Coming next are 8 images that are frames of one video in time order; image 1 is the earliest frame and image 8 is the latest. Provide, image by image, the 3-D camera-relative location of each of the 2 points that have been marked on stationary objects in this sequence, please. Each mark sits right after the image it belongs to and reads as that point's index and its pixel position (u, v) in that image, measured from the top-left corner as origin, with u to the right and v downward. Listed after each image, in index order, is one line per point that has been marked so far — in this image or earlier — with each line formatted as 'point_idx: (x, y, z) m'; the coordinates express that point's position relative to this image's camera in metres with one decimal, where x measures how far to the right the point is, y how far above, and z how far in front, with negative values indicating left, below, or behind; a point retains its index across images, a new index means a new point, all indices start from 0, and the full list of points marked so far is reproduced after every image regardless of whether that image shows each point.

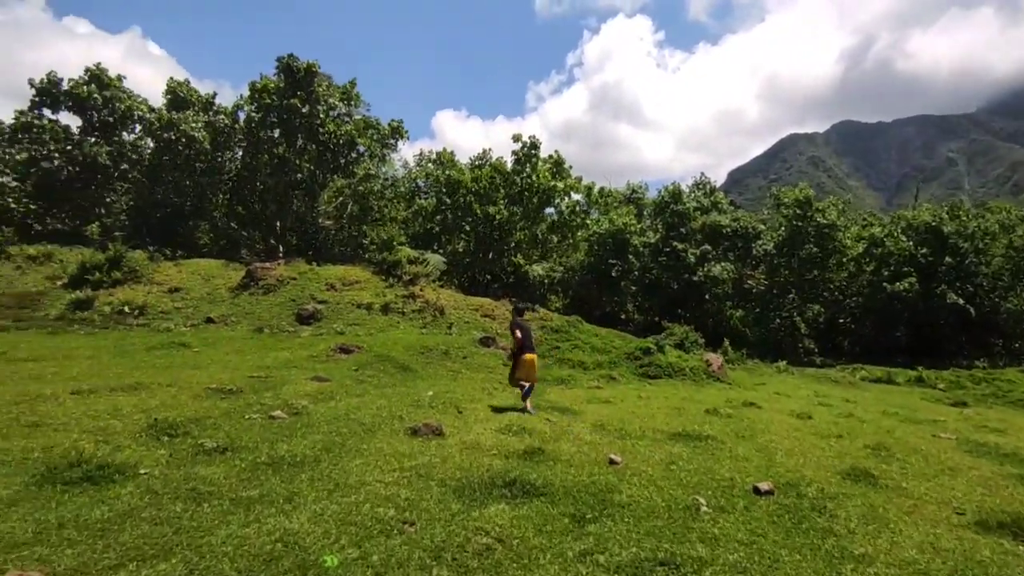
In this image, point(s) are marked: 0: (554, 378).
0: (+1.2, -2.5, +16.8) m
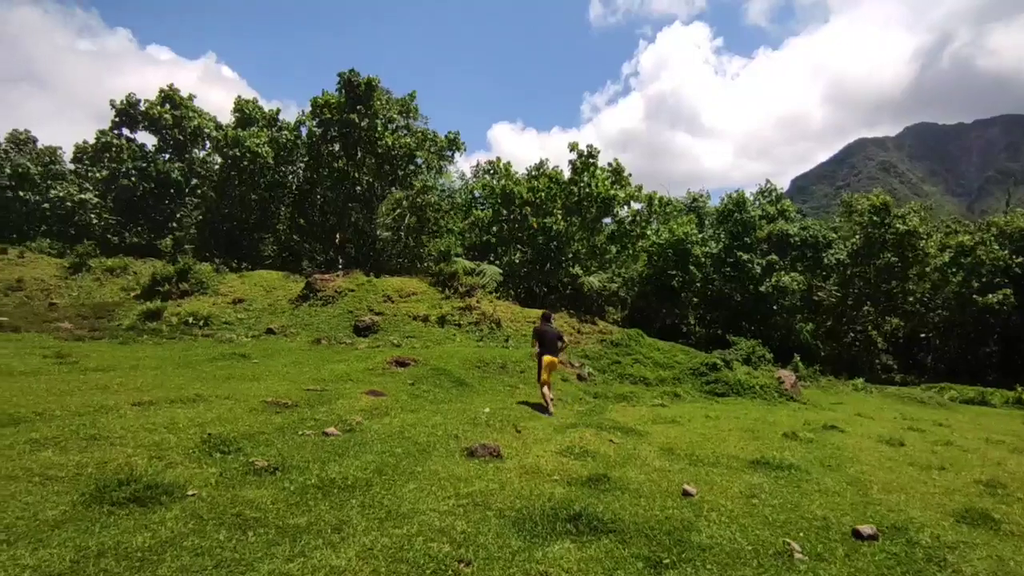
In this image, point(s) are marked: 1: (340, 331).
0: (+2.7, -2.9, +16.0) m
1: (-5.5, -1.4, +19.0) m
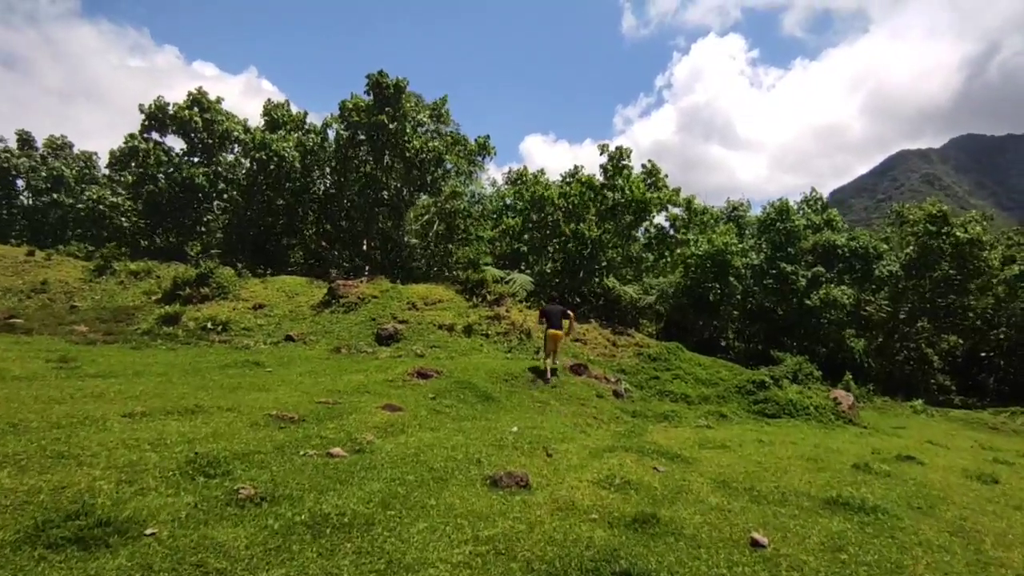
0: (+3.5, -3.1, +14.6) m
1: (-4.6, -1.6, +18.1) m
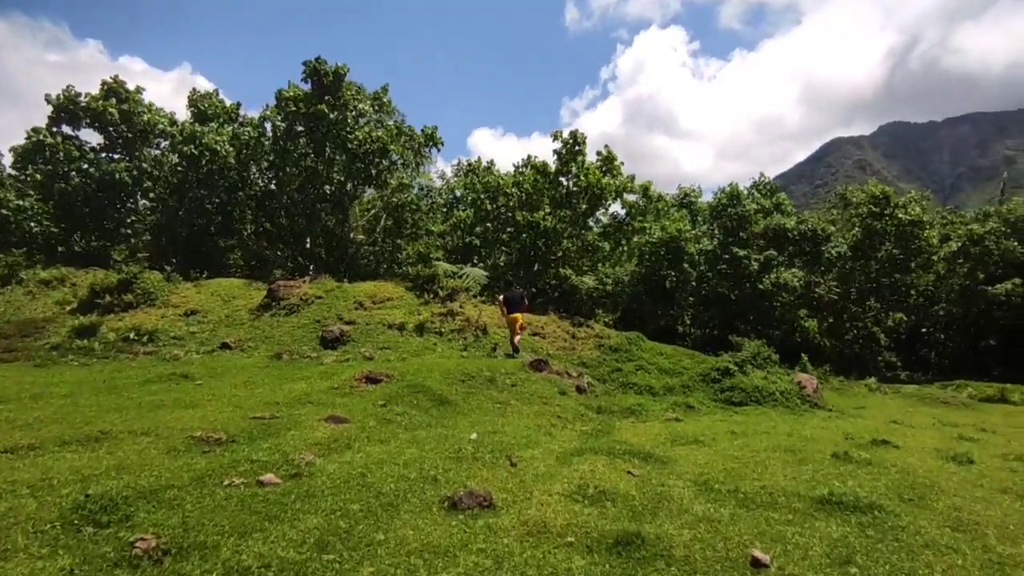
0: (+2.5, -2.8, +13.9) m
1: (-5.9, -1.6, +16.8) m
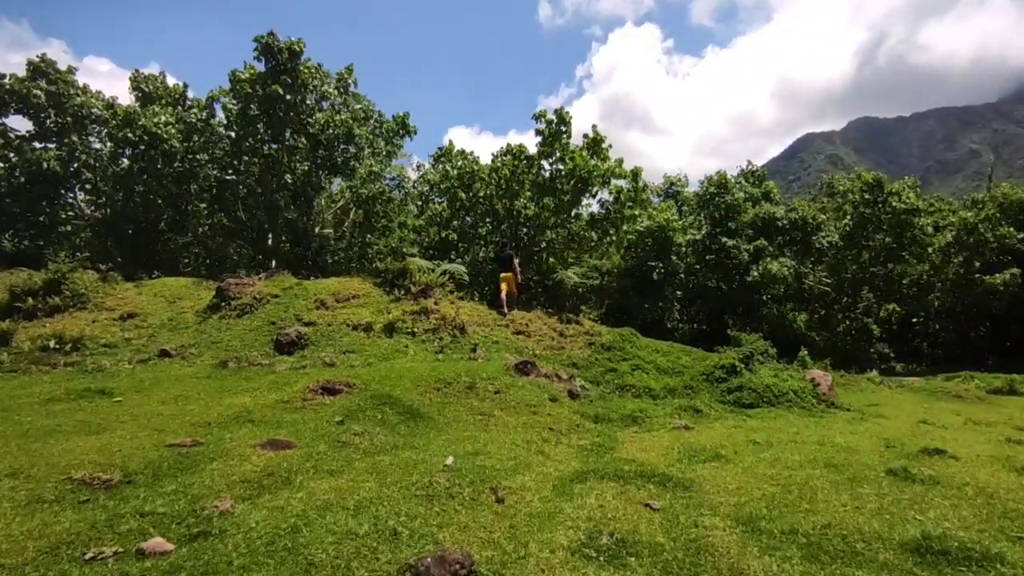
0: (+2.2, -2.6, +12.1) m
1: (-6.3, -1.5, +14.6) m
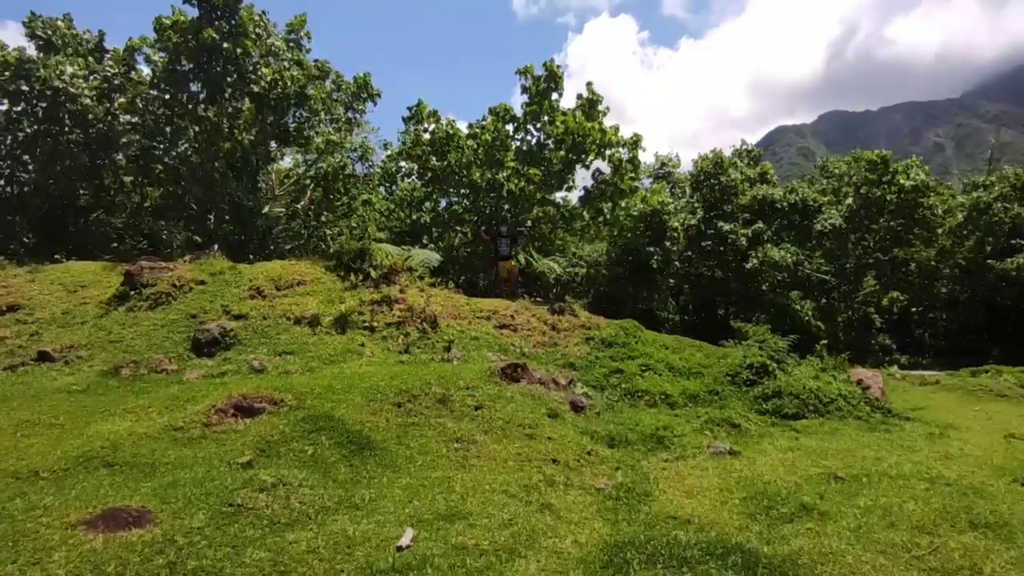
0: (+2.0, -2.3, +9.2) m
1: (-6.6, -1.2, +11.3) m
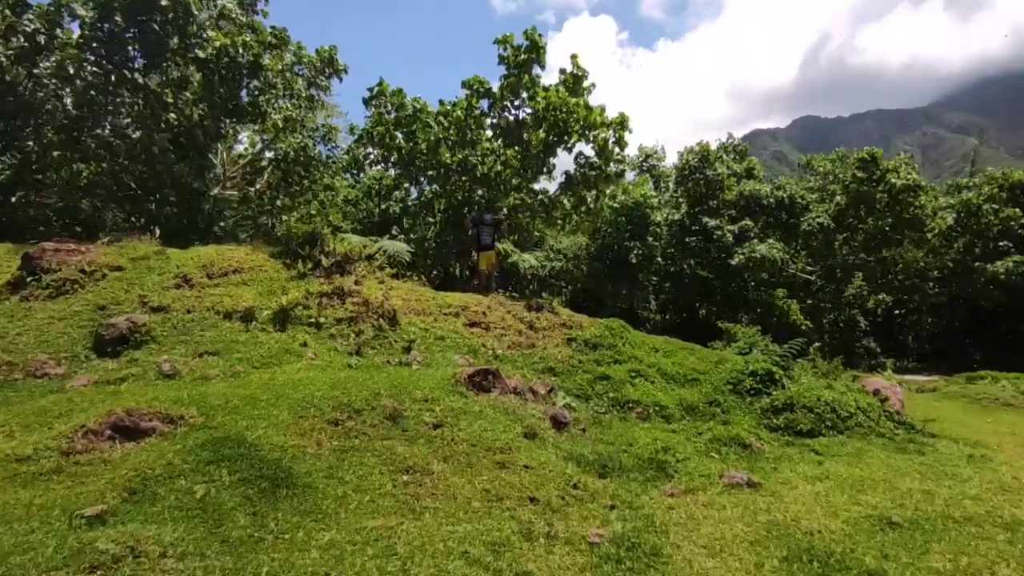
0: (+1.6, -2.2, +7.5) m
1: (-7.1, -0.9, +9.3) m
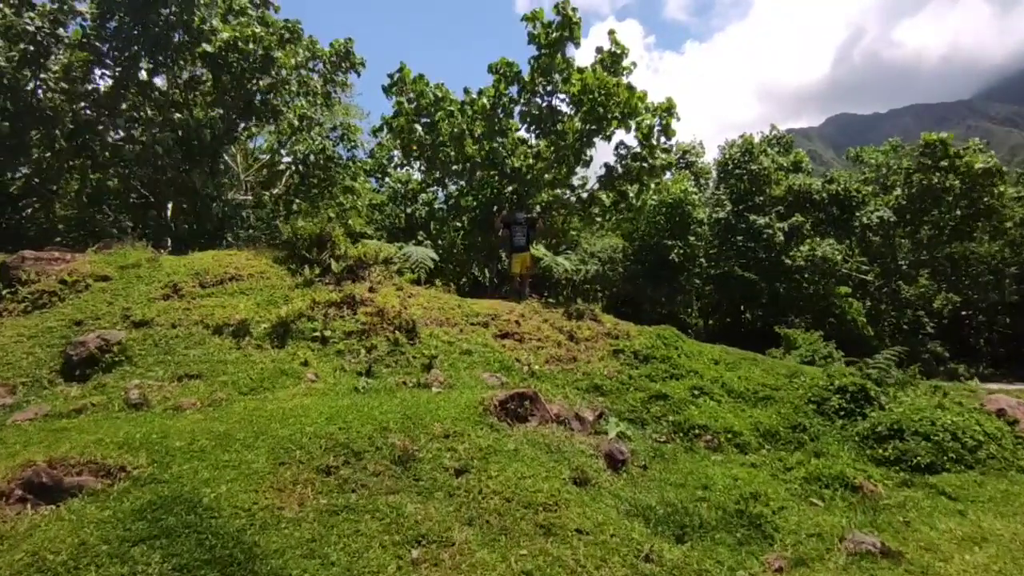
0: (+2.0, -2.2, +5.7) m
1: (-6.6, -1.1, +7.9) m
